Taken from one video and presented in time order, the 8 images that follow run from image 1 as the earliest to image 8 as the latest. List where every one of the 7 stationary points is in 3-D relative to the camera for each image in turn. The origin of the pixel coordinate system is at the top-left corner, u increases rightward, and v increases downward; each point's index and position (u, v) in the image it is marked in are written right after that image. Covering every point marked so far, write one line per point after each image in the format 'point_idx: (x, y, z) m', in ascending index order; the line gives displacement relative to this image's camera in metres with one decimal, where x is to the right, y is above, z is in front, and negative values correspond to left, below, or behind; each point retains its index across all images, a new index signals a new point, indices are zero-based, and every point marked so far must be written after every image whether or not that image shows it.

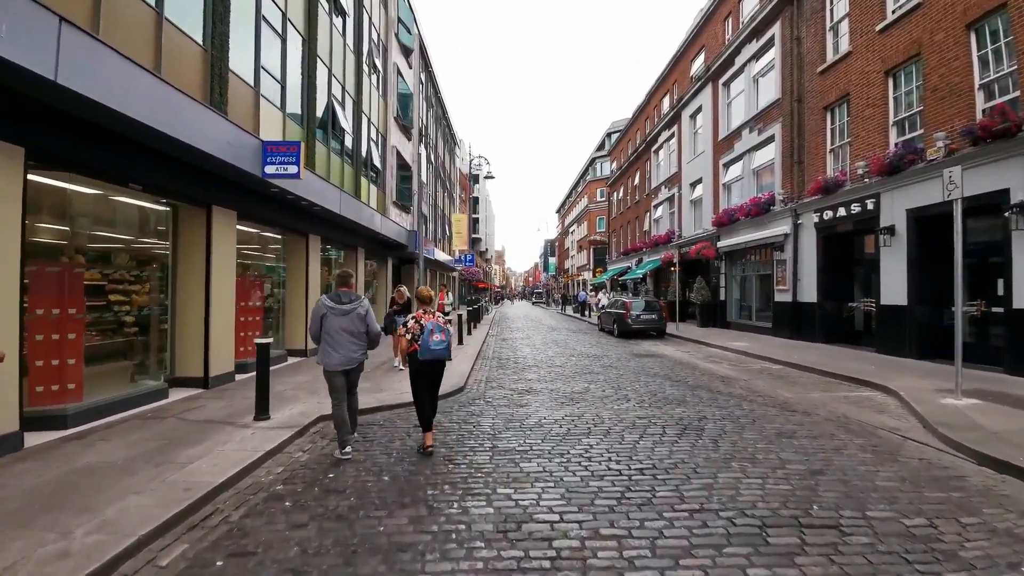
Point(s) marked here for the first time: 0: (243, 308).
0: (-6.9, -0.5, +11.5) m
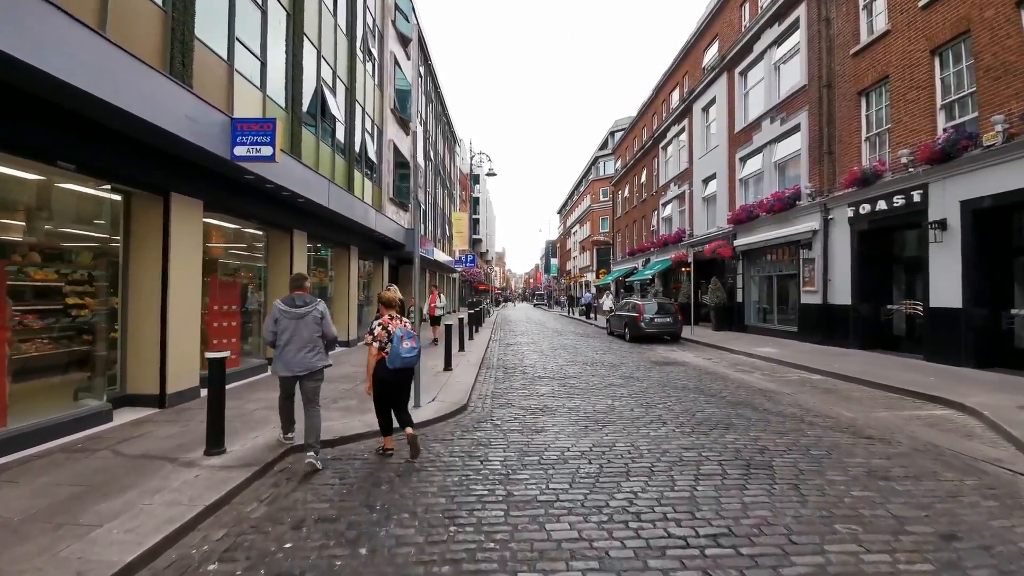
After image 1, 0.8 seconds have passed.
0: (-6.7, -0.5, +10.1) m
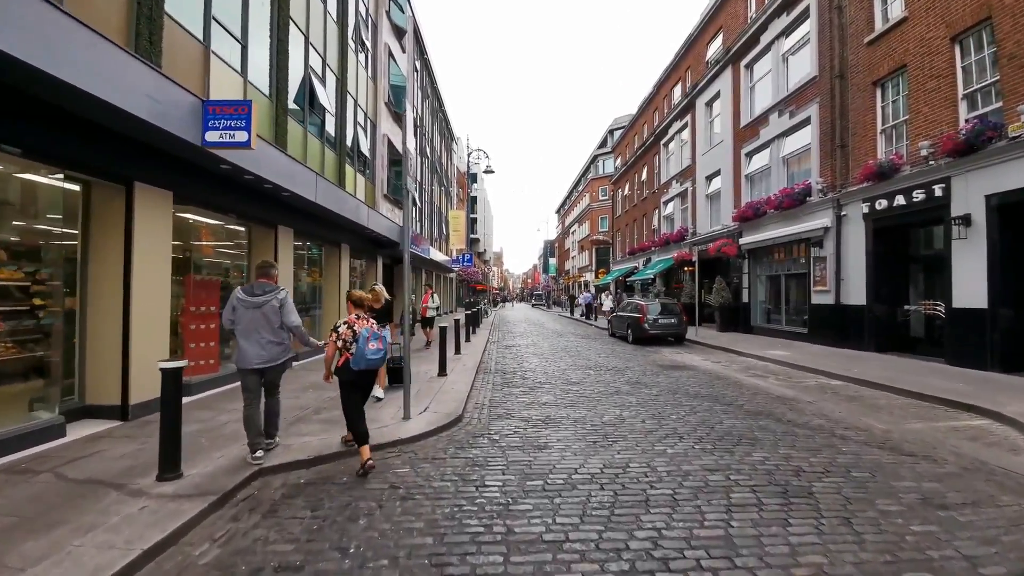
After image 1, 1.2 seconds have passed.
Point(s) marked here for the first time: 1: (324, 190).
0: (-6.8, -0.5, +9.4) m
1: (-5.3, +2.7, +12.5) m
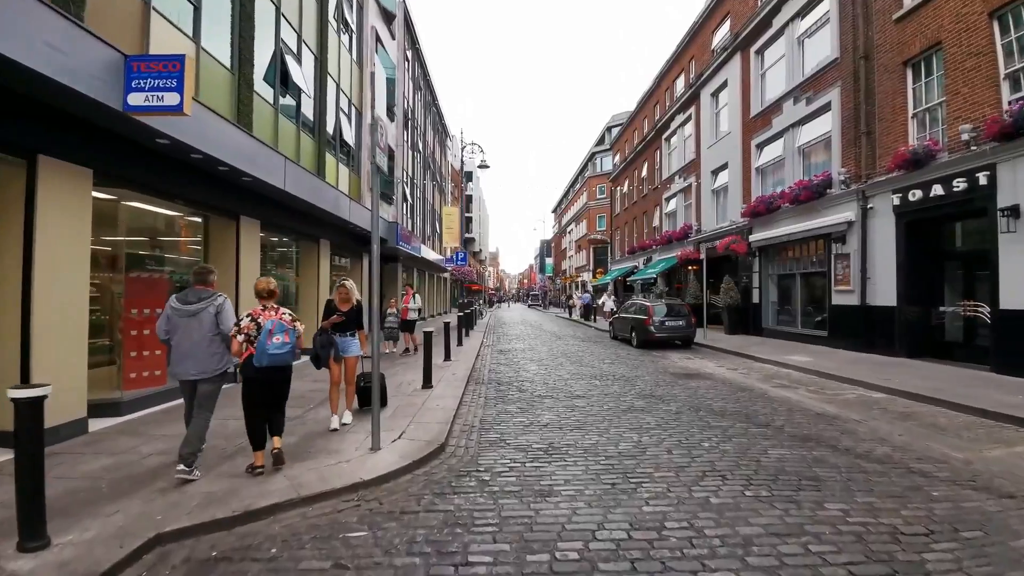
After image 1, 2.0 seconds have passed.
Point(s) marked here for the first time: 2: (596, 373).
0: (-6.8, -0.5, +8.1) m
1: (-5.4, +2.8, +11.2) m
2: (+2.0, -2.0, +10.6) m
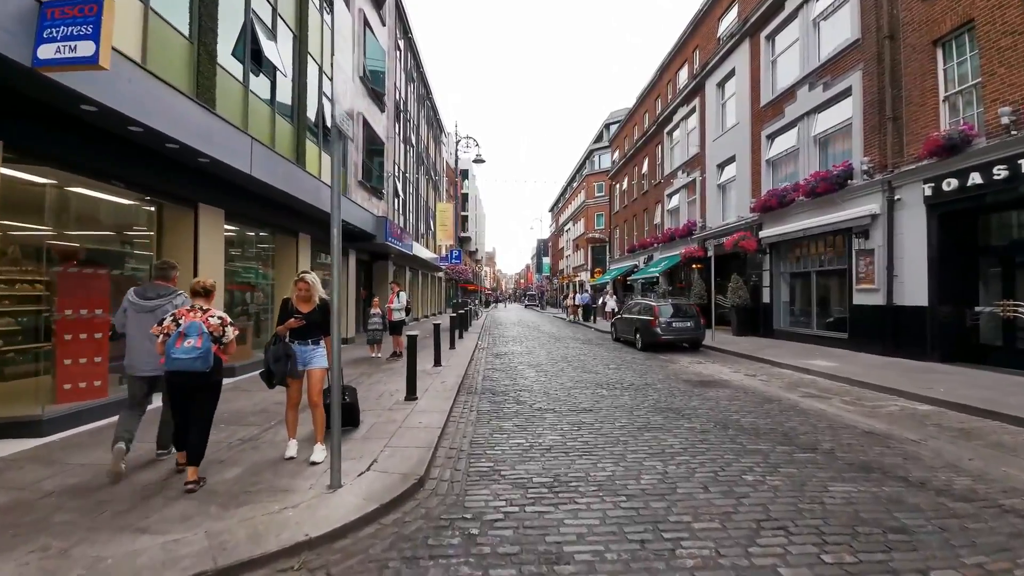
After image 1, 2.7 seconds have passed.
0: (-6.9, -0.5, +6.9) m
1: (-5.5, +2.8, +10.0) m
2: (+2.0, -2.0, +9.6) m
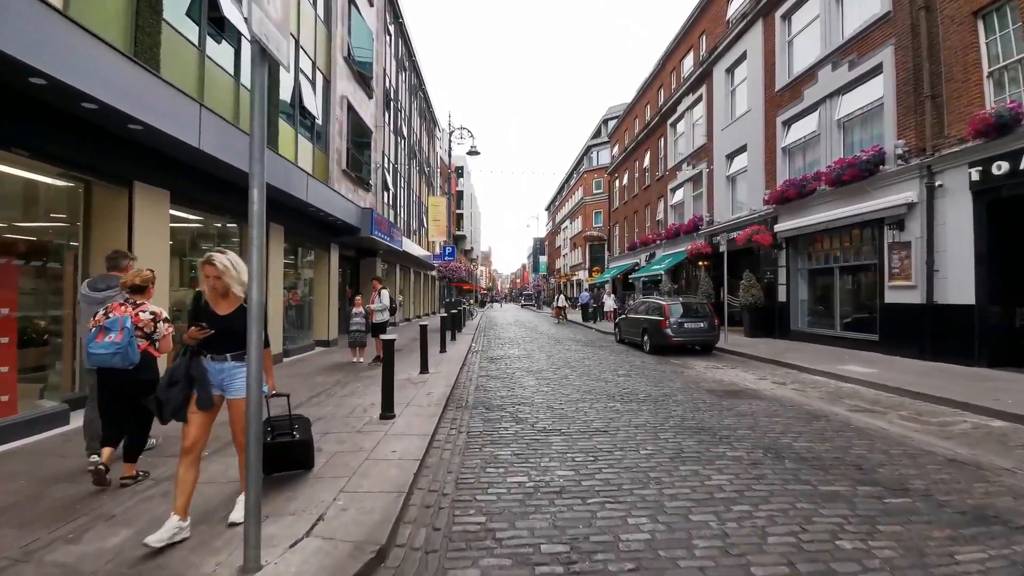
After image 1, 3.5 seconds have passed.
0: (-6.9, -0.4, +5.5) m
1: (-5.5, +2.9, +8.7) m
2: (+1.9, -1.9, +8.3) m
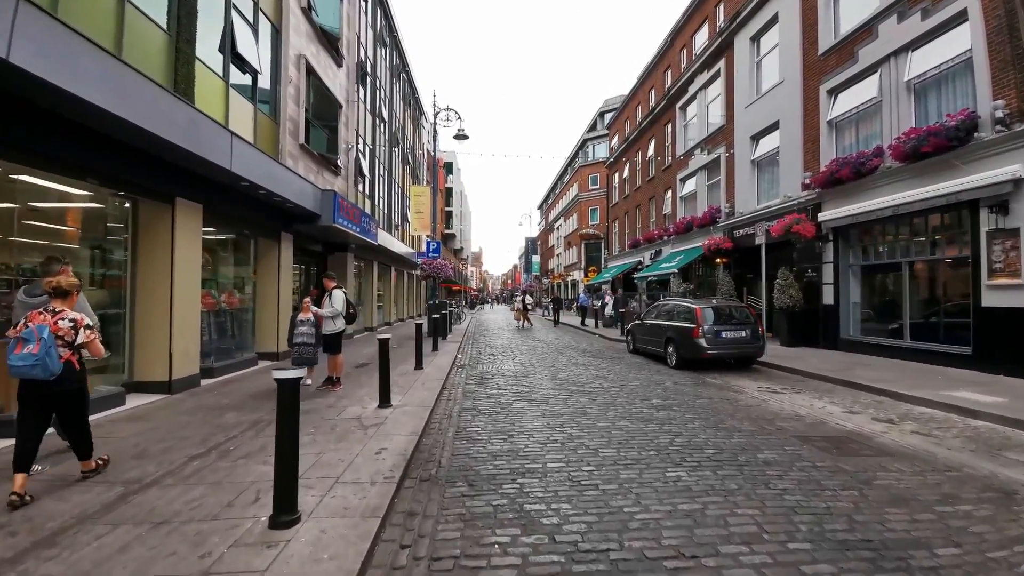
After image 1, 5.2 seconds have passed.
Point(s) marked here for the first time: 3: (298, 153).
0: (-6.9, -0.4, +2.6) m
1: (-5.5, +2.9, +5.8) m
2: (+1.9, -1.9, +5.6) m
3: (-6.5, +4.0, +13.3) m
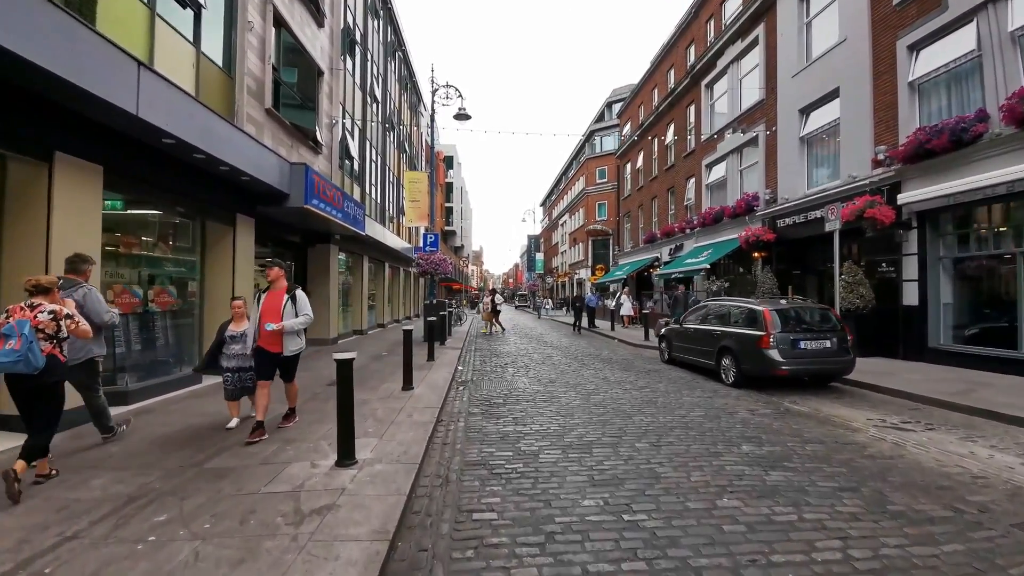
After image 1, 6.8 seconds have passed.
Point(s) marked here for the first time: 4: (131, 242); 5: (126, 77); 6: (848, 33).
0: (-6.6, -0.3, +0.2) m
1: (-5.2, +3.0, +3.4) m
2: (+2.2, -1.8, +3.2) m
3: (-6.2, +4.1, +10.9) m
4: (-6.4, +0.7, +7.5) m
5: (-5.3, +2.9, +6.2) m
6: (+9.7, +7.4, +13.0) m
